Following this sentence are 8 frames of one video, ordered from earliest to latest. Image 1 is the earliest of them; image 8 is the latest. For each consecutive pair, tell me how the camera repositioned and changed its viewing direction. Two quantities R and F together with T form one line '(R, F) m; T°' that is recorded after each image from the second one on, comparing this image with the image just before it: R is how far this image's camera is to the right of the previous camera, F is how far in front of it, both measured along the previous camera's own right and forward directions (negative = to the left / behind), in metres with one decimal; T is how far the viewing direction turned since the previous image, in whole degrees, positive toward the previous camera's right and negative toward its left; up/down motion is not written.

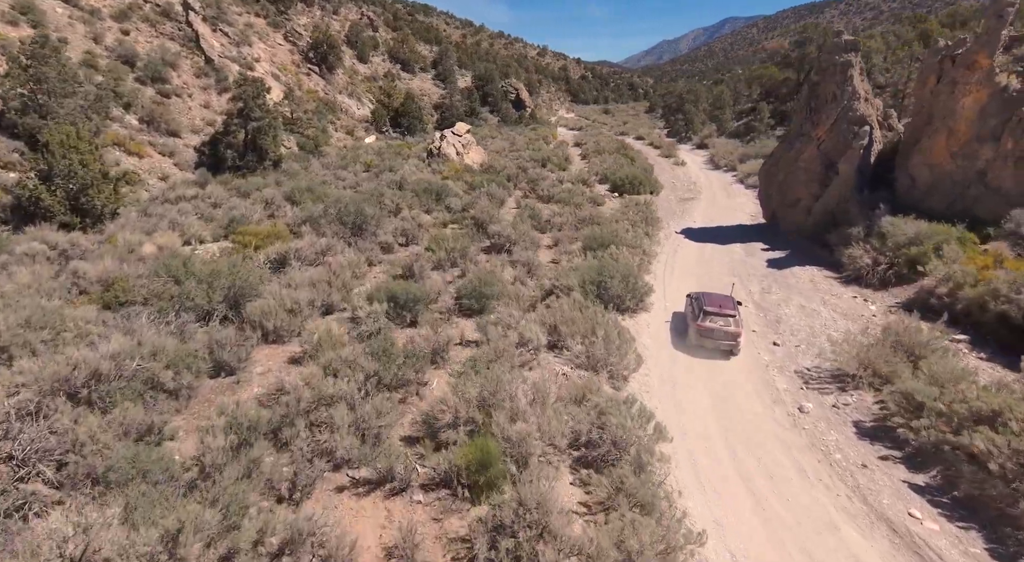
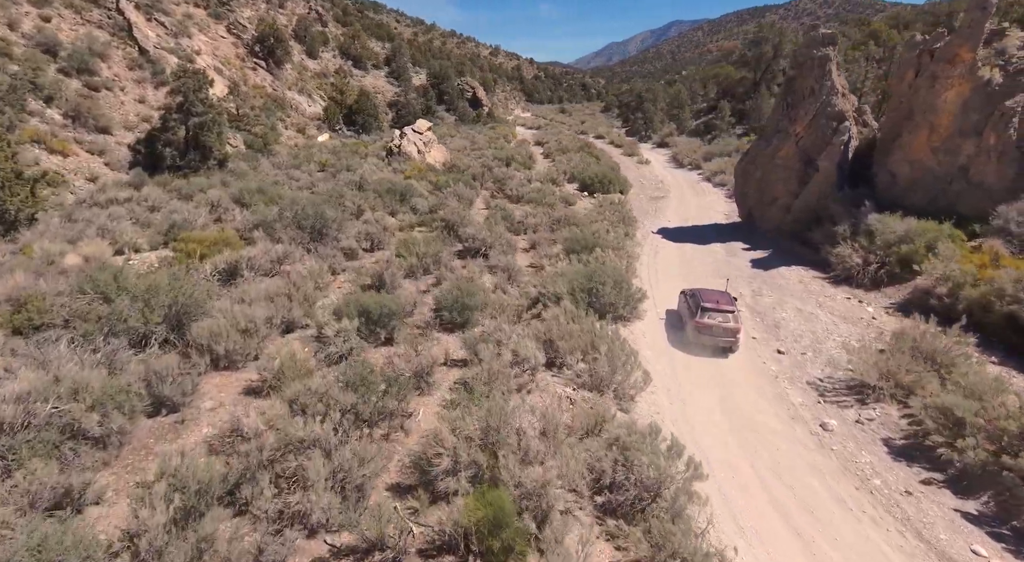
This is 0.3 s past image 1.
(-0.6, +1.5) m; +4°
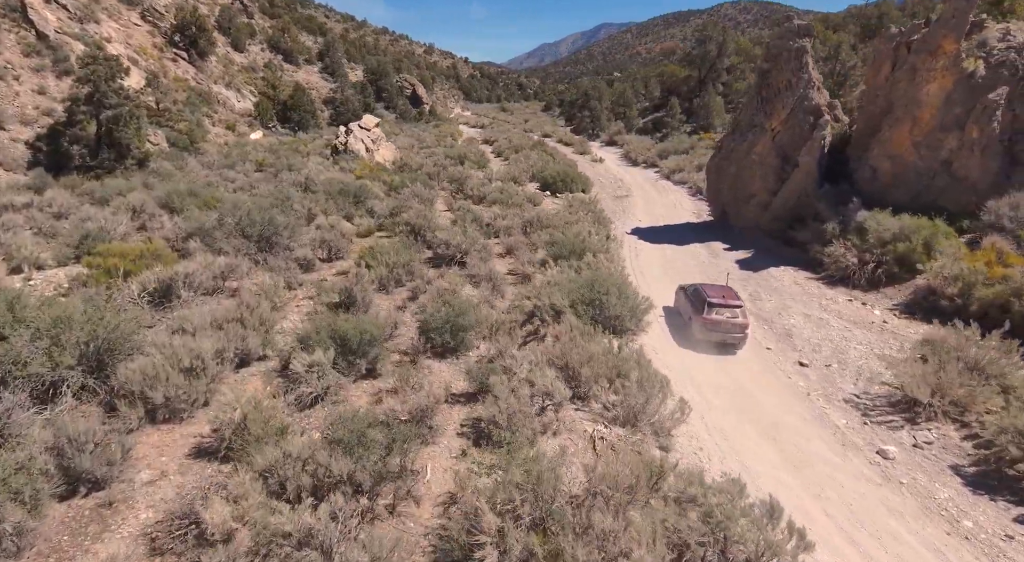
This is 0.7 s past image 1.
(-1.1, +1.9) m; +6°
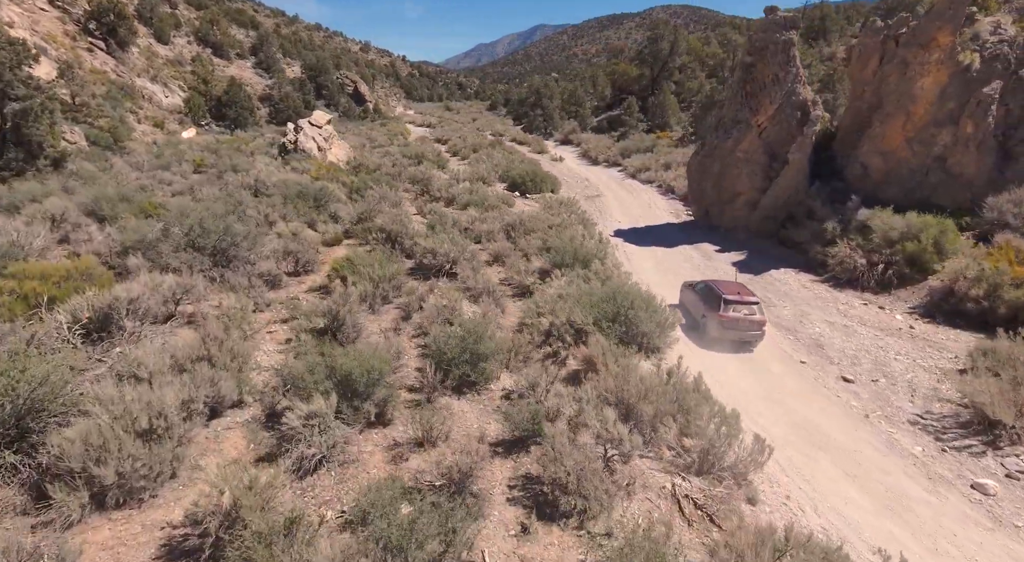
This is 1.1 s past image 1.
(-1.2, +1.8) m; +6°
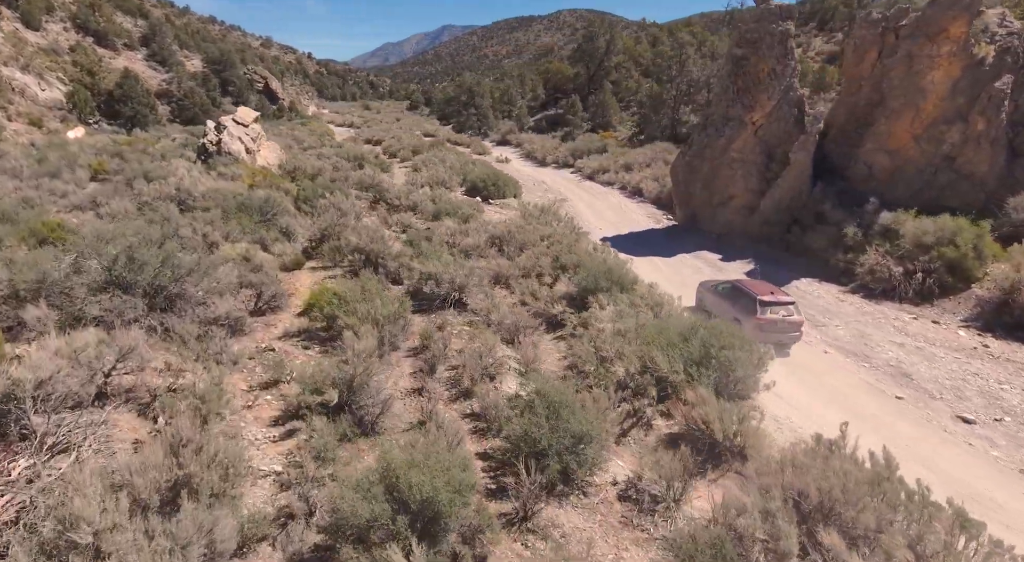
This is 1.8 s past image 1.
(-1.9, +2.7) m; +8°
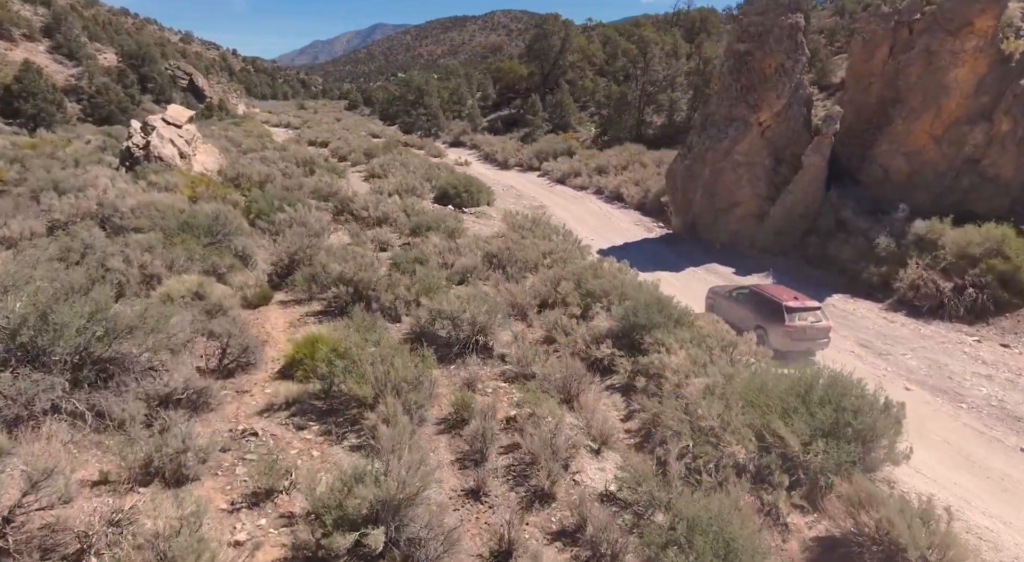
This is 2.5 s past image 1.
(-1.4, +2.3) m; +6°
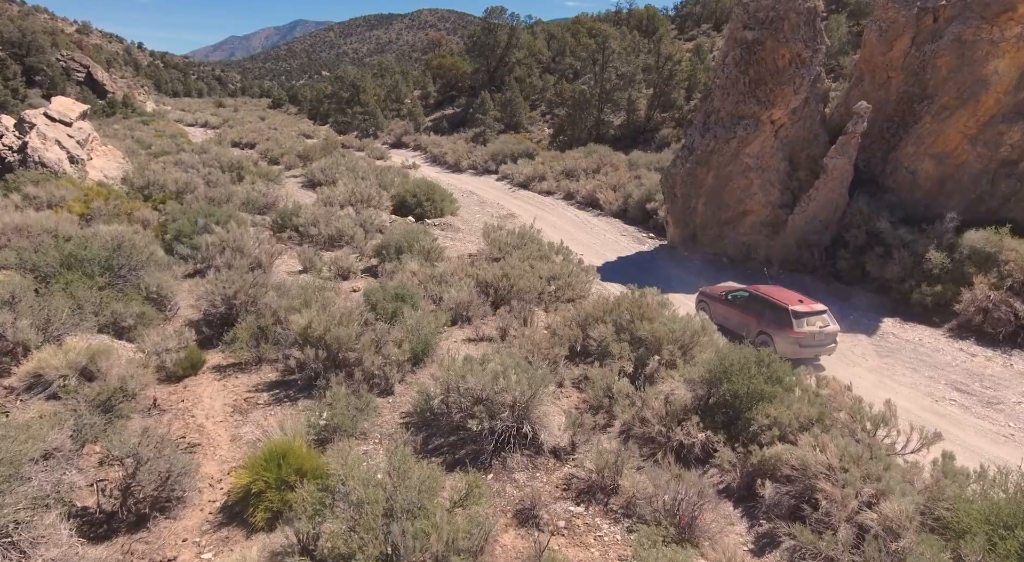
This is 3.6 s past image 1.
(-1.2, +2.8) m; +6°
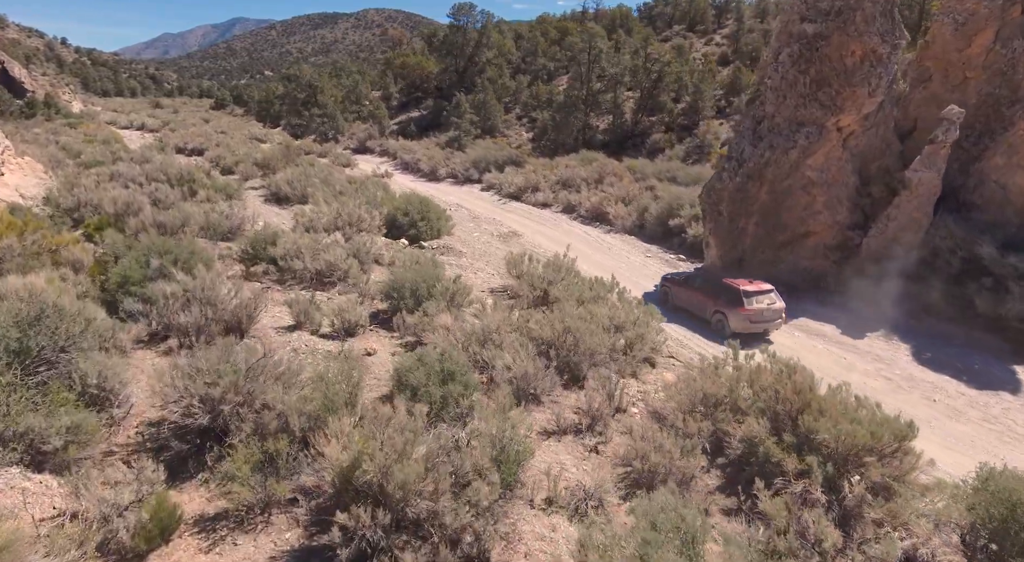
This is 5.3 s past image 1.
(-1.5, +2.7) m; +4°
